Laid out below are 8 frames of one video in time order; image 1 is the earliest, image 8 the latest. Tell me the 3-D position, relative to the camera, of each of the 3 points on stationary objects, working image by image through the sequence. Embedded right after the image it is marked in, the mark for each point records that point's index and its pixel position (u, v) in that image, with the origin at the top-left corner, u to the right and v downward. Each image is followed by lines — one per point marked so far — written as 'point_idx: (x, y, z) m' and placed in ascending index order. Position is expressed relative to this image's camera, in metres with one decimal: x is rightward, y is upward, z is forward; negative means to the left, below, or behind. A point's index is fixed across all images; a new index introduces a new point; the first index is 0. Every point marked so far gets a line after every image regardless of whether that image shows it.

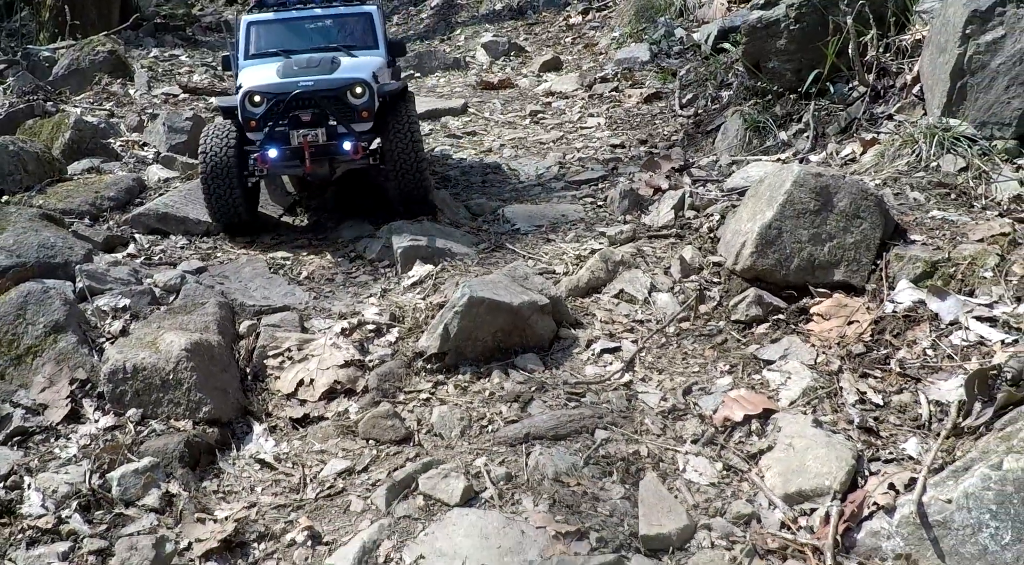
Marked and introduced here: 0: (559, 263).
0: (+0.3, +0.1, +7.1) m
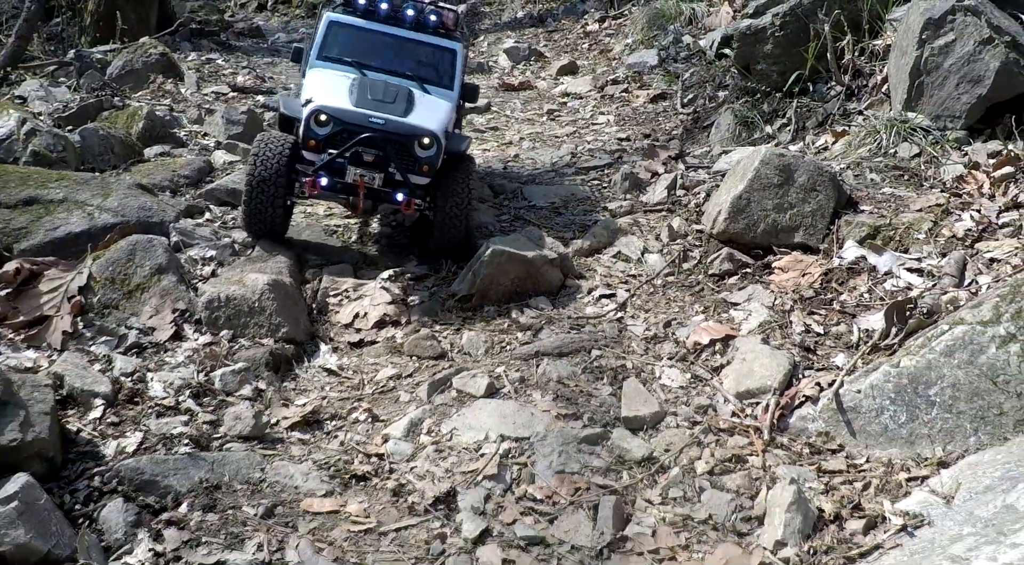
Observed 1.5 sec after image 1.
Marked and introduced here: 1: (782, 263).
0: (+0.4, +0.4, +8.4) m
1: (+1.7, +0.1, +7.2) m
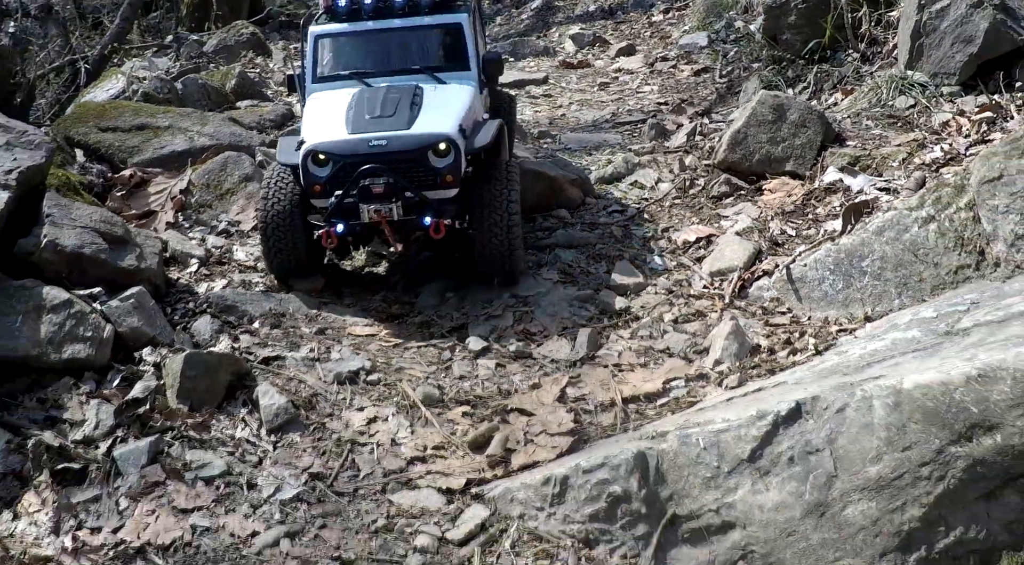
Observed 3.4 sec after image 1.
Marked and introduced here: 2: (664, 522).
0: (+0.7, +1.0, +9.7) m
1: (+1.9, +0.7, +8.4) m
2: (+0.5, -0.8, +4.1) m
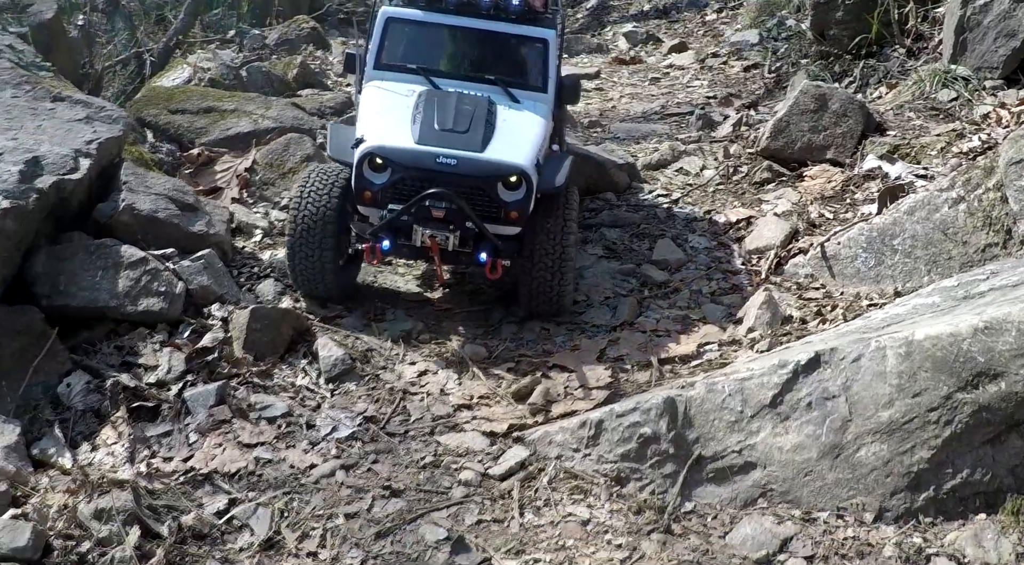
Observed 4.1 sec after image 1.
0: (+1.1, +1.1, +10.0) m
1: (+2.2, +0.8, +8.6) m
2: (+0.7, -0.7, +4.4) m
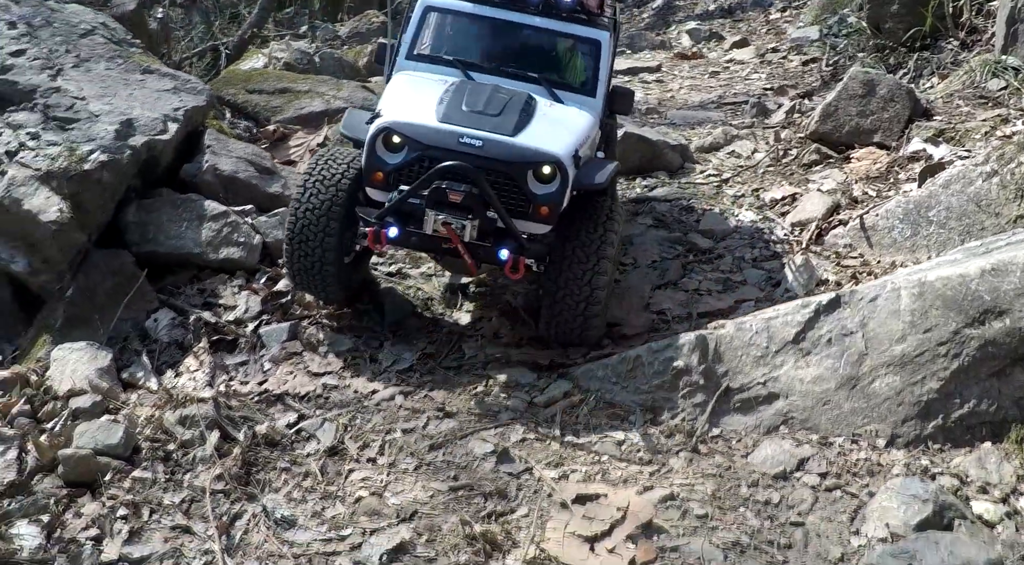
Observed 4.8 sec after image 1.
0: (+1.6, +1.3, +10.3) m
1: (+2.6, +1.0, +8.9) m
2: (+0.9, -0.5, +4.8) m
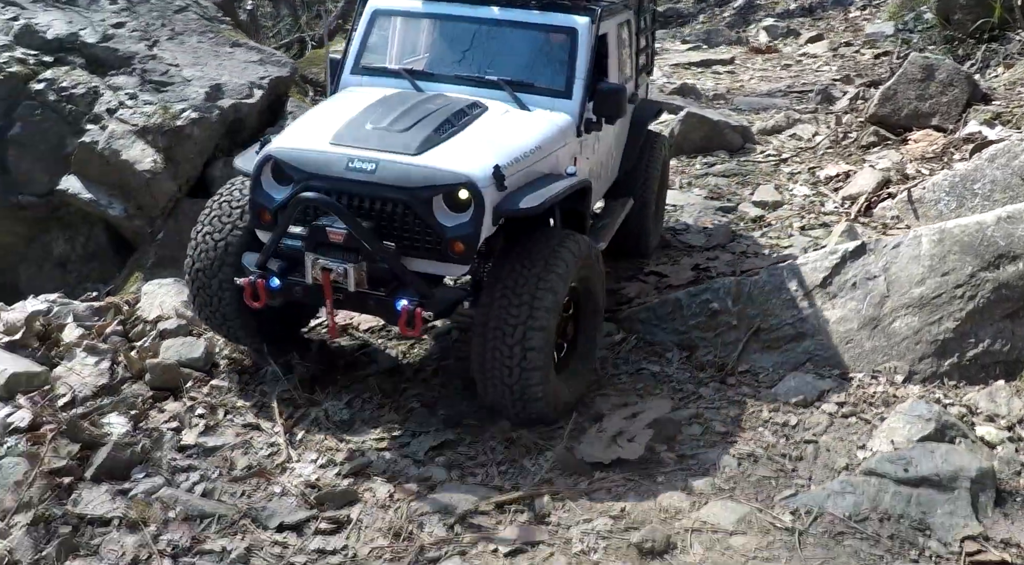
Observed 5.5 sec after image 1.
0: (+2.3, +1.5, +10.6) m
1: (+3.2, +1.1, +9.1) m
2: (+1.1, -0.2, +5.2) m
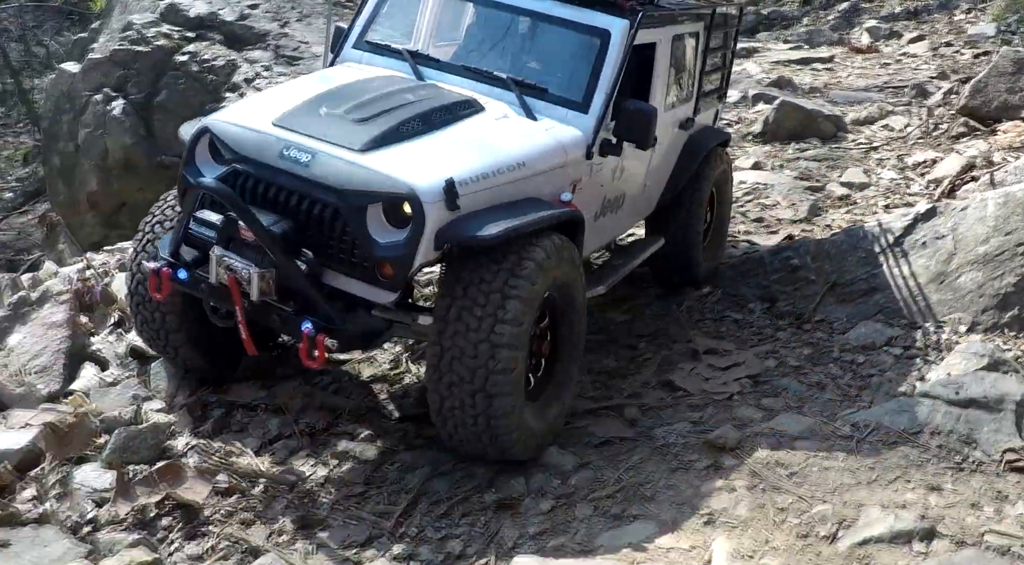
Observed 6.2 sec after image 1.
0: (+3.2, +1.6, +10.9) m
1: (+4.0, +1.2, +9.4) m
2: (+1.5, 0.0, +5.6) m
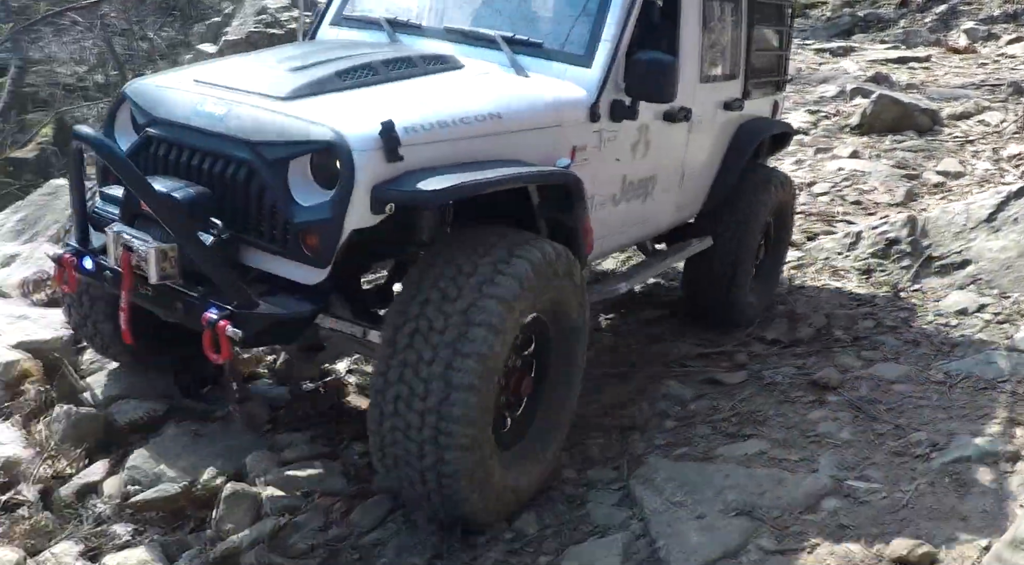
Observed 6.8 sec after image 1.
0: (+4.2, +1.7, +11.2) m
1: (+4.8, +1.3, +9.6) m
2: (+2.1, +0.1, +6.0) m
